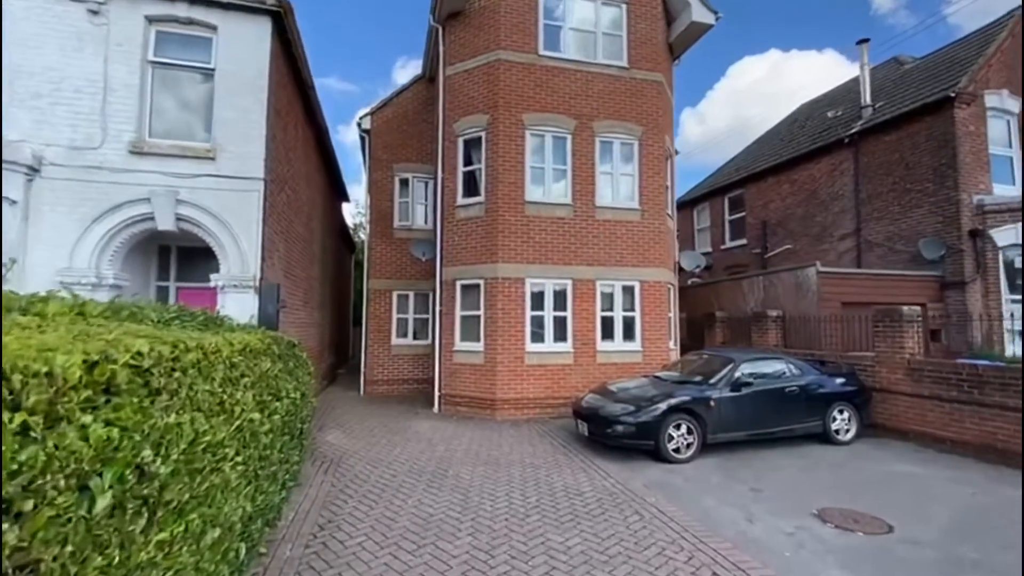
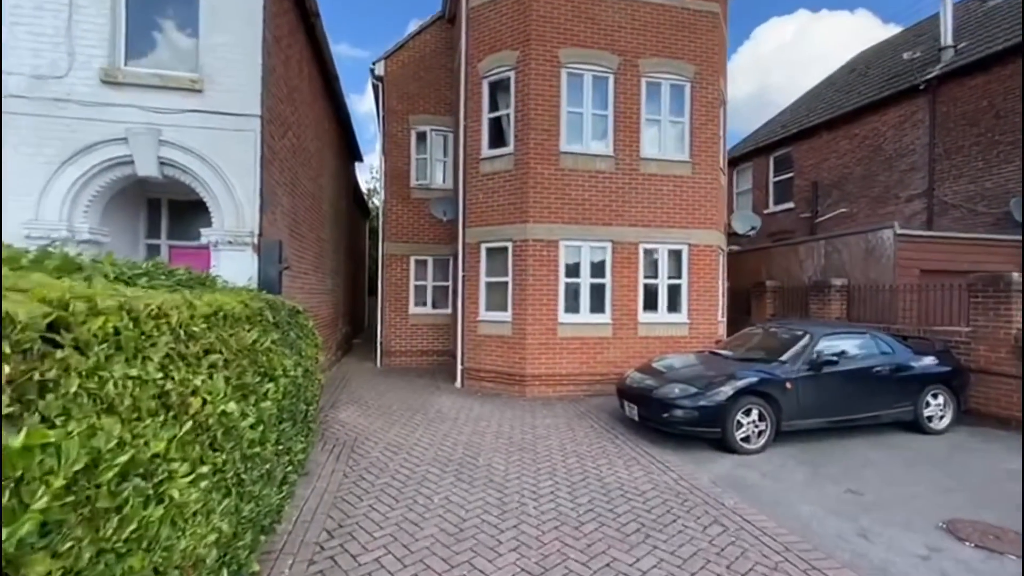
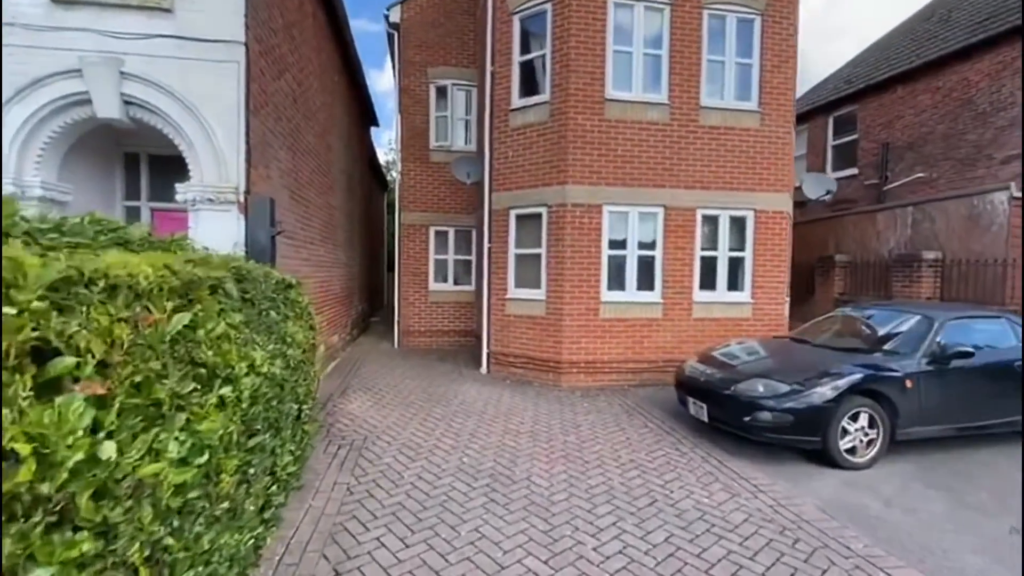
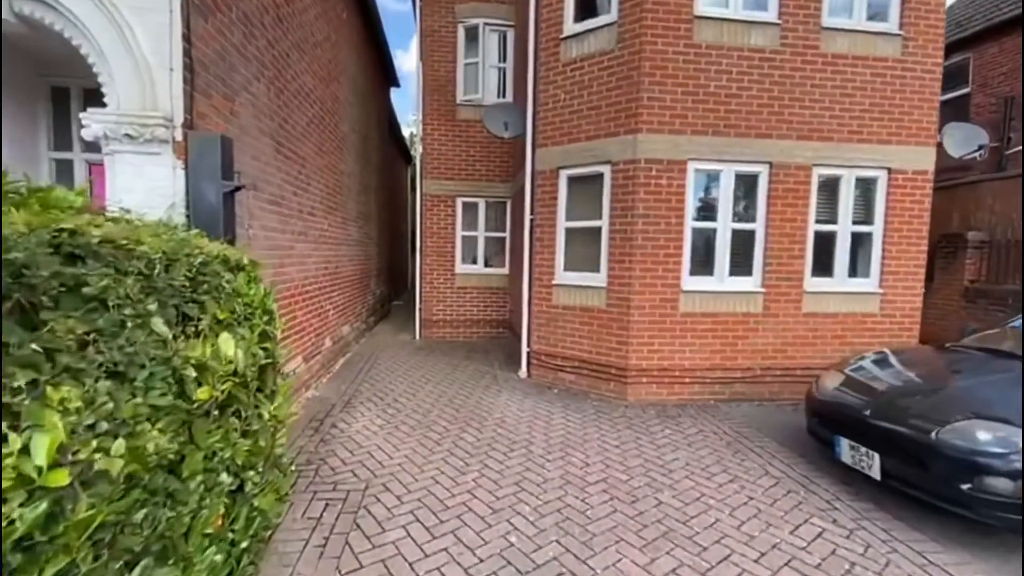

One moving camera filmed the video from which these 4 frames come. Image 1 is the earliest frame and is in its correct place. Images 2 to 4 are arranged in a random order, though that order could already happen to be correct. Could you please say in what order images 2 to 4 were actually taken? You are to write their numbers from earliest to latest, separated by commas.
2, 3, 4
